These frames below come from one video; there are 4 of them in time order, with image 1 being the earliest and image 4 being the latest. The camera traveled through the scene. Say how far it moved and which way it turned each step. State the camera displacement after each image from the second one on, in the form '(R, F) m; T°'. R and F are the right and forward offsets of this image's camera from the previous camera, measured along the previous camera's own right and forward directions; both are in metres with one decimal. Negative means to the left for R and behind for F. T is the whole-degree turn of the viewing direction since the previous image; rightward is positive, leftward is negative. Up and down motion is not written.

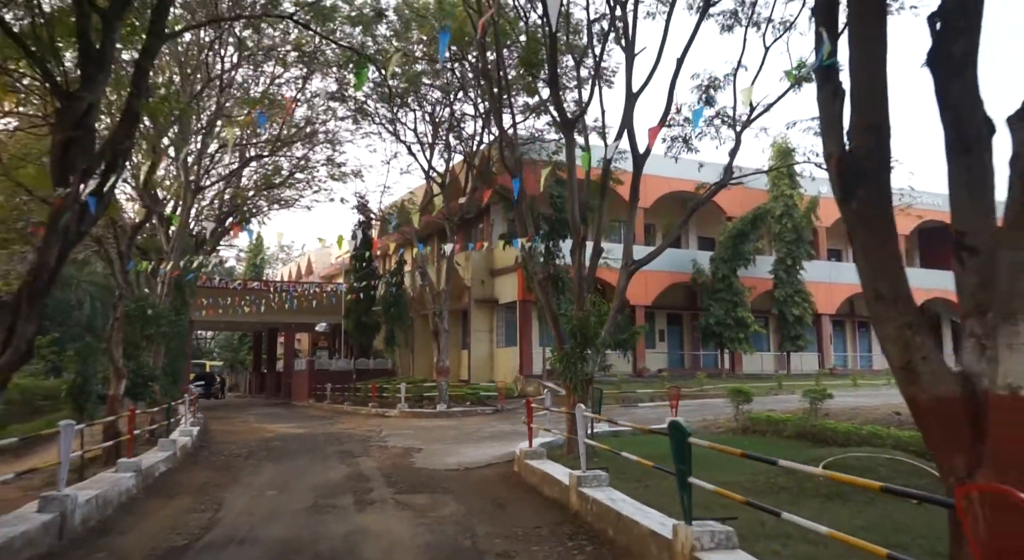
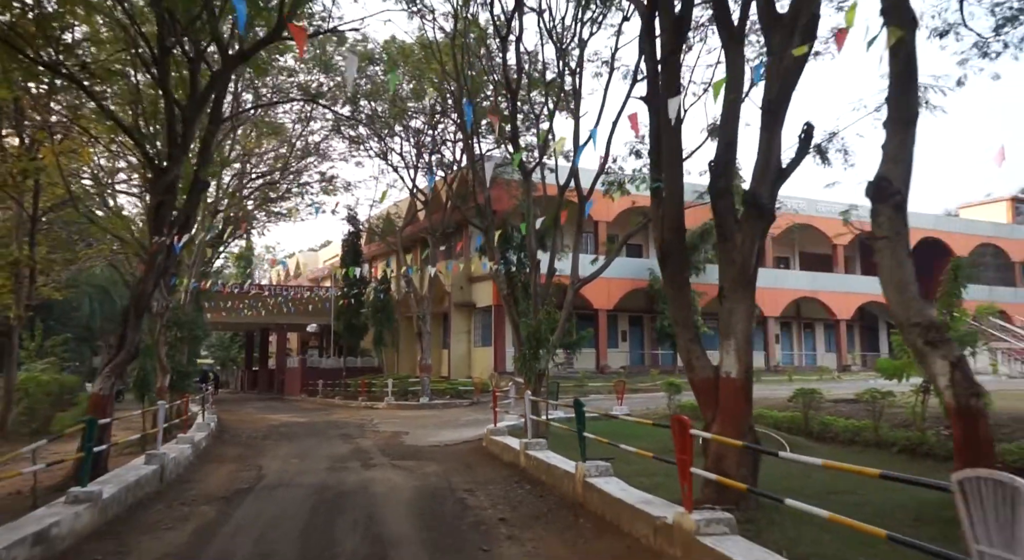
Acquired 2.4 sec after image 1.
(+0.2, -2.7) m; +2°
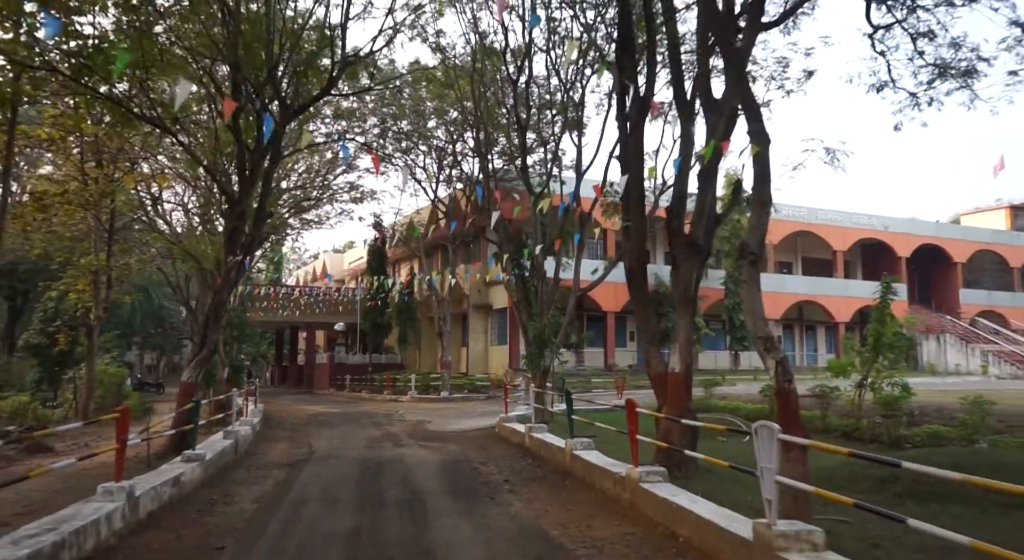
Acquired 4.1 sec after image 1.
(+0.2, -2.0) m; -2°
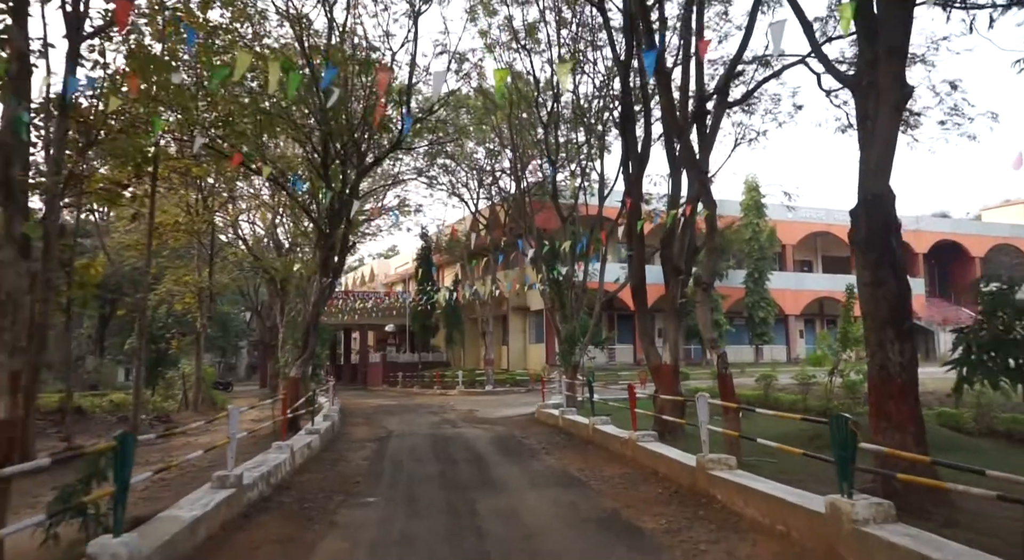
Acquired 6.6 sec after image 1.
(+0.1, -2.8) m; -3°
